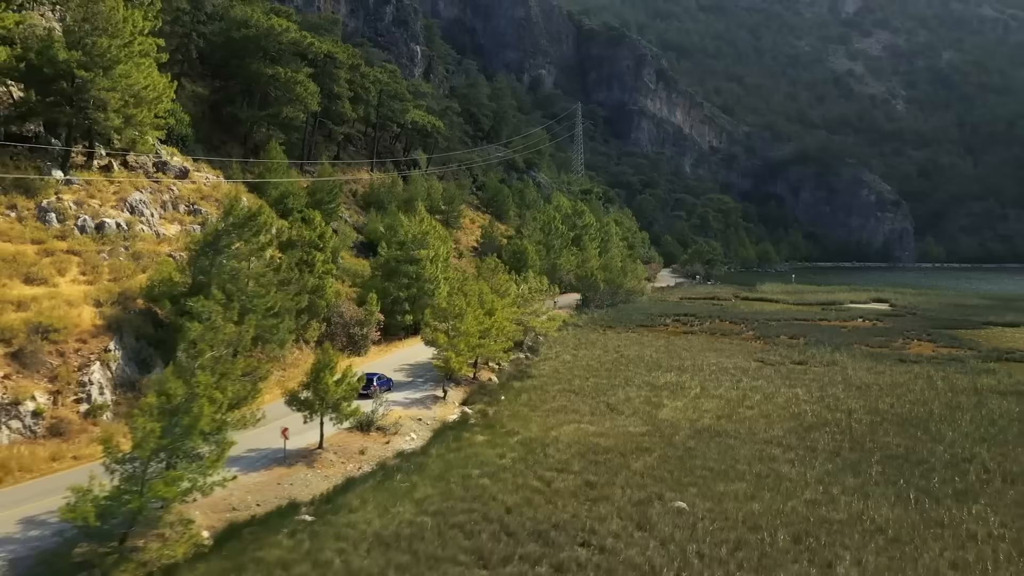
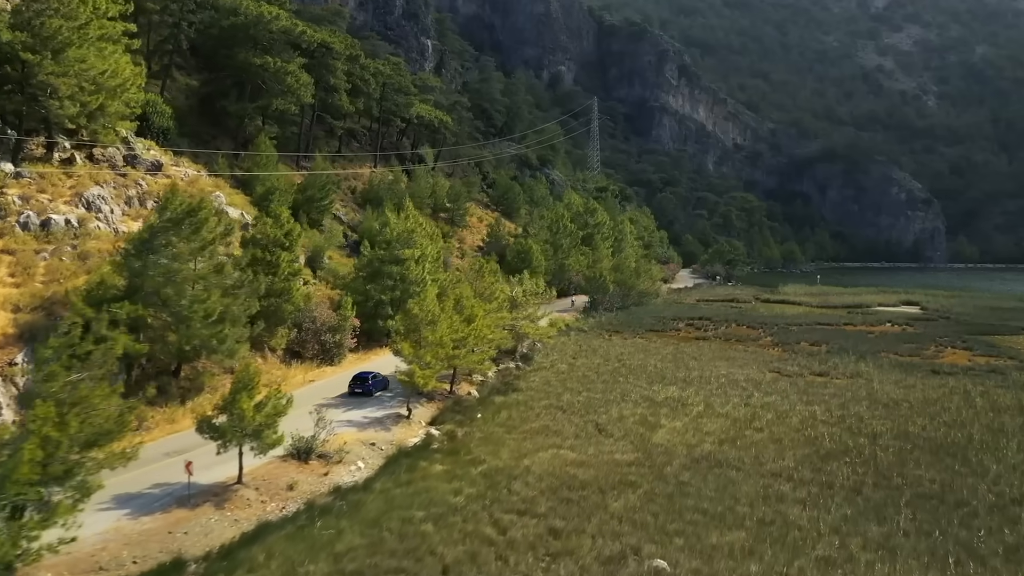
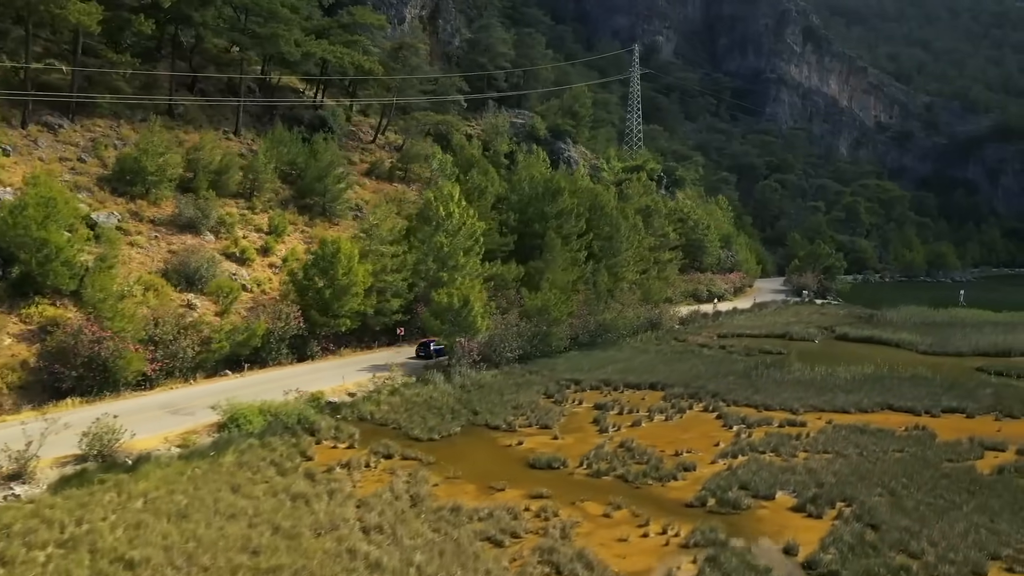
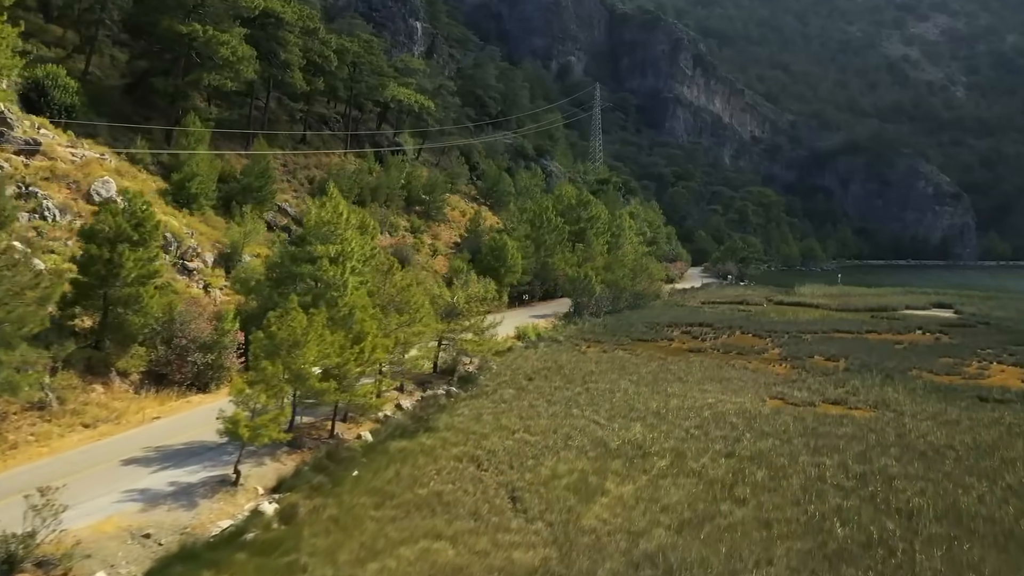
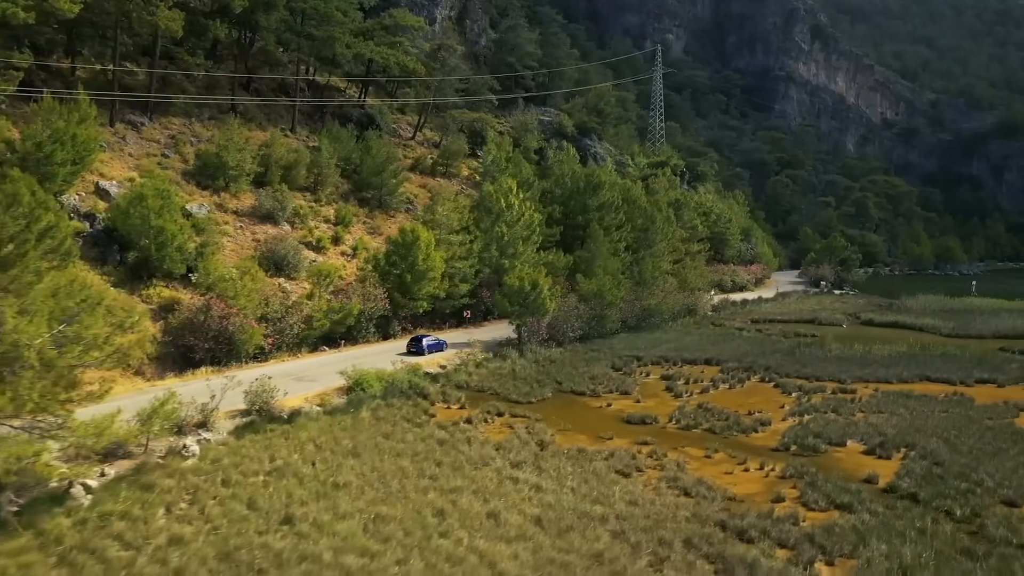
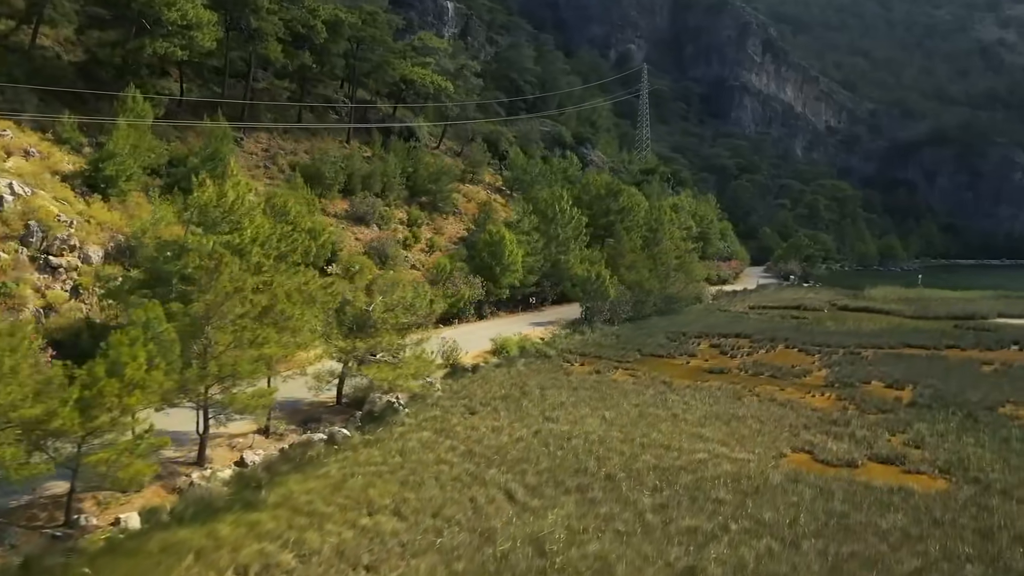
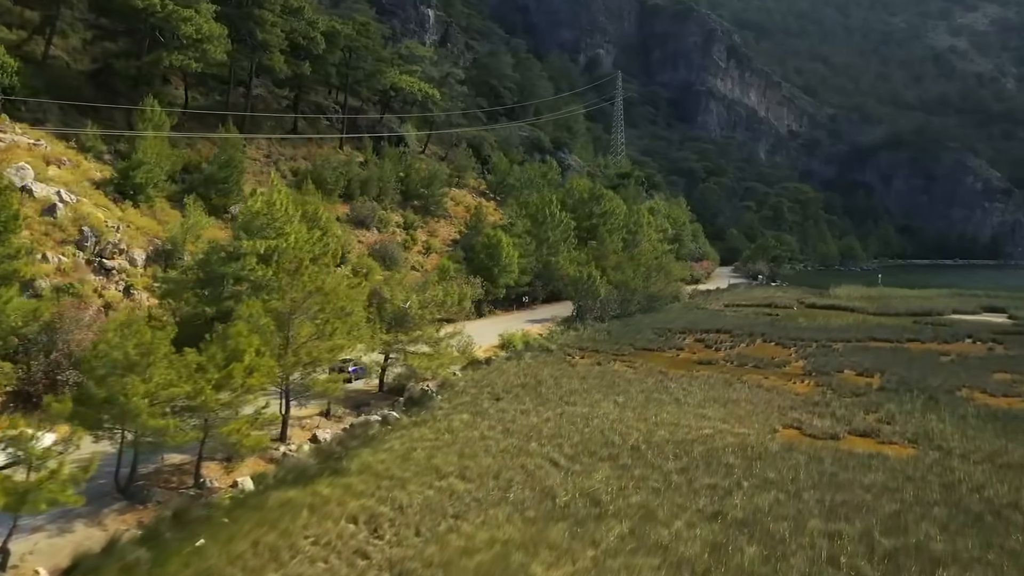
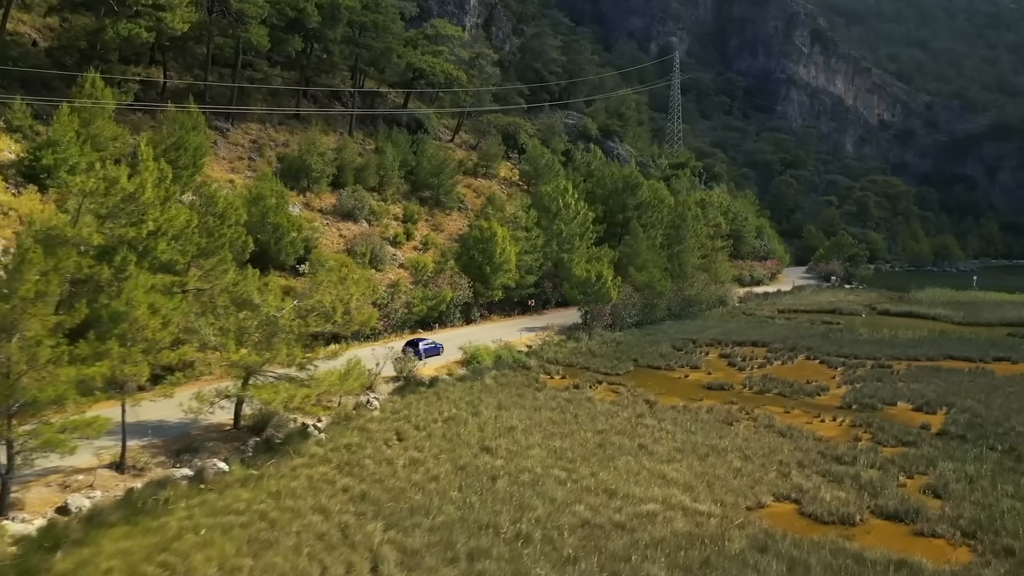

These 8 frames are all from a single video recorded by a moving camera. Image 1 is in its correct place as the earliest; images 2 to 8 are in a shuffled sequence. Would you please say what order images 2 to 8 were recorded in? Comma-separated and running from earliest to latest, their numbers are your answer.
2, 4, 7, 6, 8, 5, 3
